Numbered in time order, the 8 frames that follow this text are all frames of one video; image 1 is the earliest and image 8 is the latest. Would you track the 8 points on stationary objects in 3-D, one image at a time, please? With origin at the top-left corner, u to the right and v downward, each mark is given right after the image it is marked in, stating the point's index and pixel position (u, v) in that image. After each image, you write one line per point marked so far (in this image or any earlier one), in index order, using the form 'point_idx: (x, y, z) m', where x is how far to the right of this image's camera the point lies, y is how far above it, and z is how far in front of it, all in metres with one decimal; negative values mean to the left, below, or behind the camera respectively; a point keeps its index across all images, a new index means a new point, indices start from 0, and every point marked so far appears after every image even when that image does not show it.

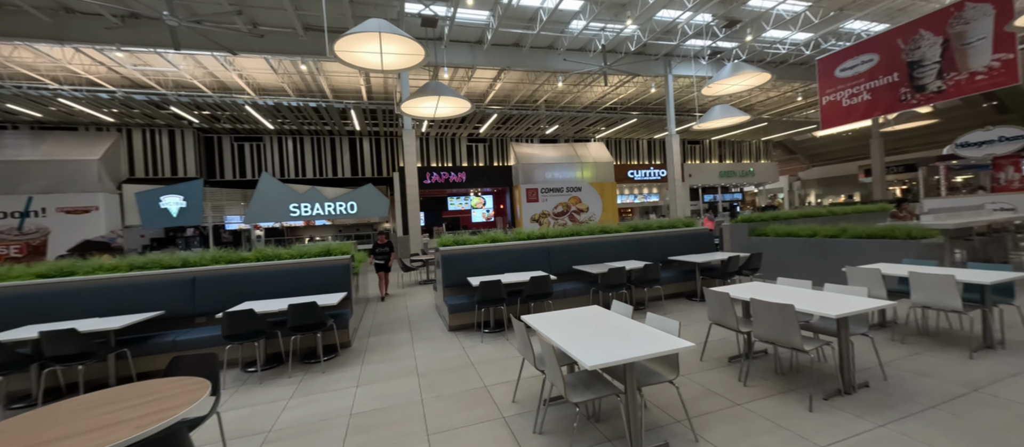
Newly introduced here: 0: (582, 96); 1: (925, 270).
0: (+2.7, +4.8, +13.8) m
1: (+3.6, -0.4, +3.2) m
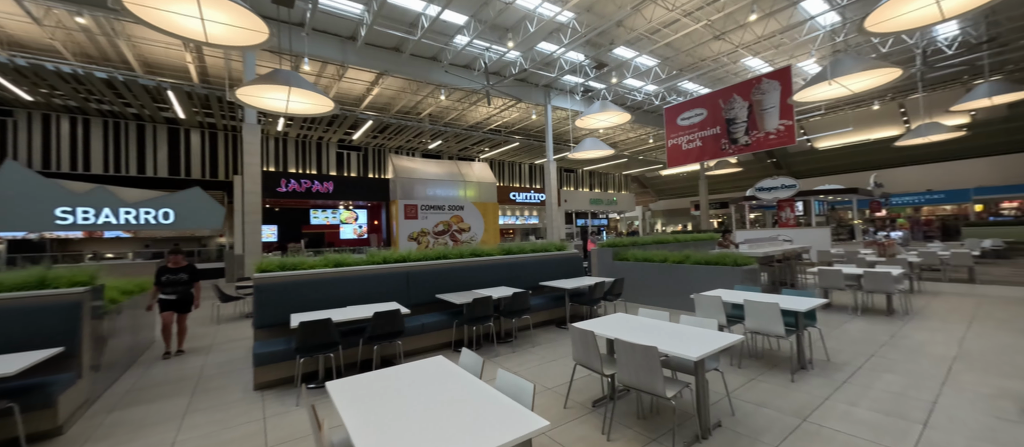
0: (-1.7, +4.1, +13.6) m
1: (+2.3, -0.7, +3.5) m
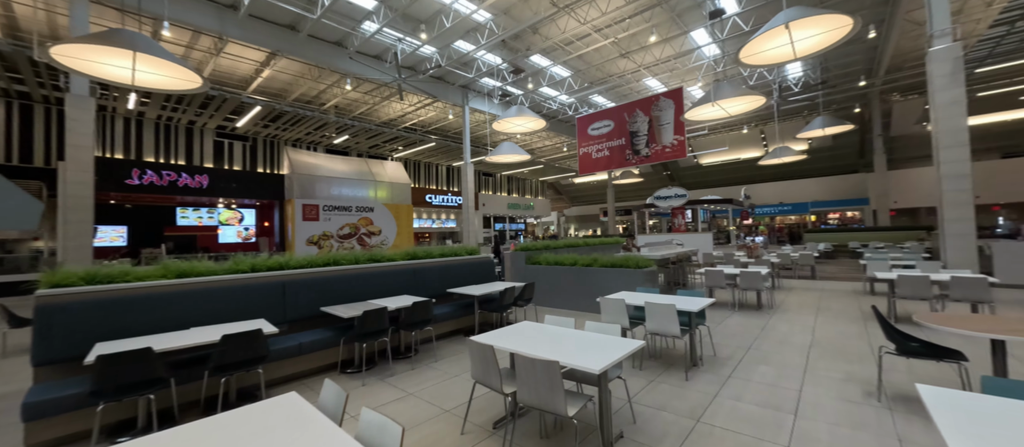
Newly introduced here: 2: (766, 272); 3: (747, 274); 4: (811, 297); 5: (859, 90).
0: (-4.7, +4.0, +12.7) m
1: (+1.4, -0.7, +3.6) m
2: (+4.1, -0.8, +5.9) m
3: (+3.7, -0.8, +5.7) m
4: (+5.5, -1.4, +6.7) m
5: (+13.4, +5.1, +14.1) m
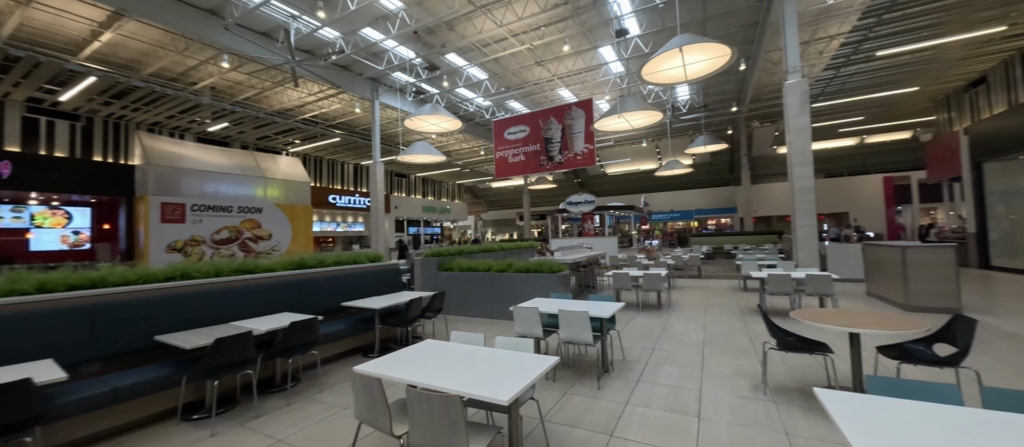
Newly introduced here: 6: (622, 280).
0: (-7.4, +3.9, +11.1) m
1: (+0.5, -0.8, +3.5) m
2: (+2.6, -0.9, +6.3) m
3: (+2.3, -0.9, +6.1) m
4: (+3.8, -1.5, +7.4) m
5: (+9.9, +4.9, +16.5) m
6: (+1.9, -1.0, +6.3) m
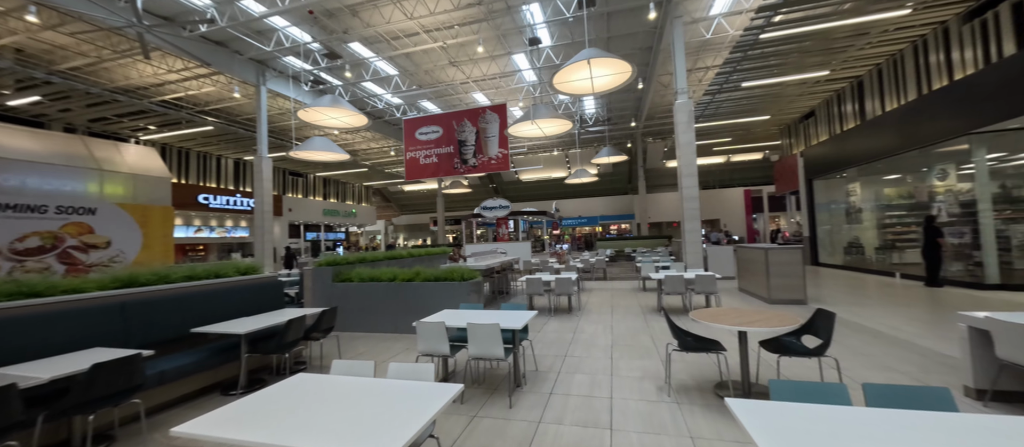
0: (-9.8, +3.8, +8.8) m
1: (-0.3, -0.8, +3.2) m
2: (+1.1, -1.0, +6.5) m
3: (+0.8, -1.0, +6.1) m
4: (+2.0, -1.6, +7.7) m
5: (+5.9, +4.6, +18.1) m
6: (+0.4, -1.1, +6.2) m
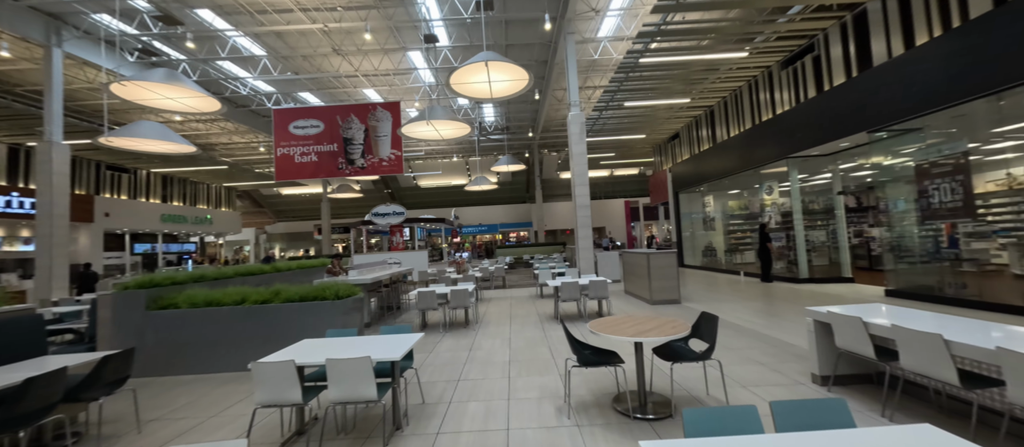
0: (-11.8, +3.6, +5.6) m
1: (-1.2, -0.9, +2.5) m
2: (-0.7, -1.1, +6.1) m
3: (-0.9, -1.1, +5.7) m
4: (-0.2, -1.7, +7.5) m
5: (+0.8, +4.3, +18.6) m
6: (-1.3, -1.2, +5.7) m
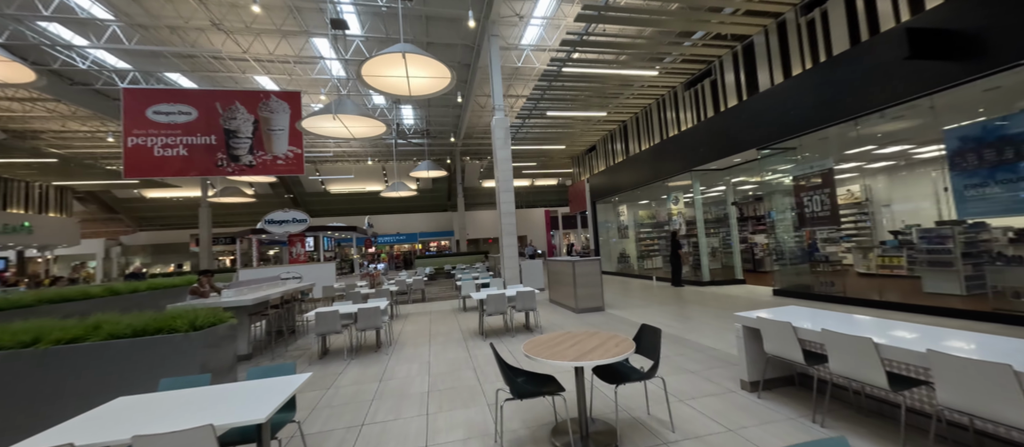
0: (-12.6, +3.6, +2.5) m
1: (-1.6, -0.9, +1.7) m
2: (-1.9, -1.2, +5.3) m
3: (-2.0, -1.2, +4.8) m
4: (-1.7, -1.9, +6.8) m
5: (-3.1, +3.8, +18.0) m
6: (-2.4, -1.3, +4.7) m
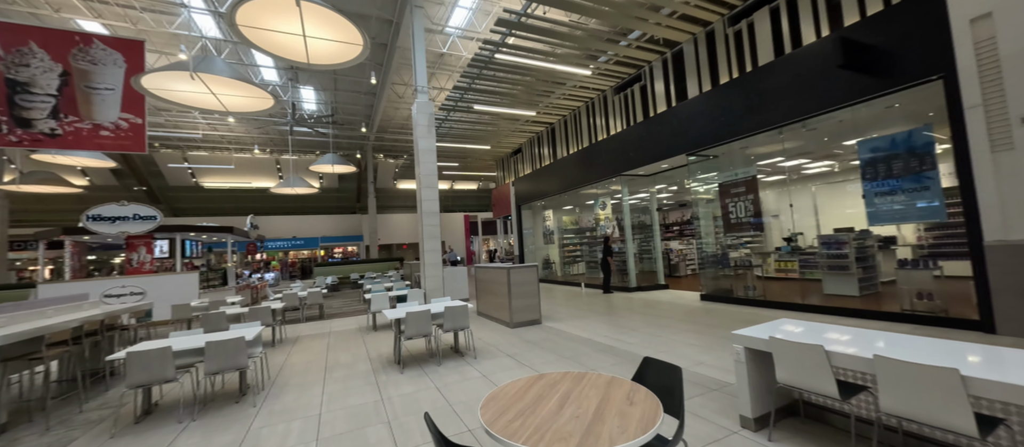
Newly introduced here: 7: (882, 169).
0: (-12.4, +3.9, -1.3) m
1: (-1.6, -0.8, +0.4) m
2: (-2.7, -1.1, +3.8) m
3: (-2.7, -1.1, +3.3) m
4: (-2.8, -1.8, +5.3) m
5: (-6.7, +3.7, +16.0) m
6: (-3.1, -1.2, +3.1) m
7: (+5.2, +0.8, +5.1) m
